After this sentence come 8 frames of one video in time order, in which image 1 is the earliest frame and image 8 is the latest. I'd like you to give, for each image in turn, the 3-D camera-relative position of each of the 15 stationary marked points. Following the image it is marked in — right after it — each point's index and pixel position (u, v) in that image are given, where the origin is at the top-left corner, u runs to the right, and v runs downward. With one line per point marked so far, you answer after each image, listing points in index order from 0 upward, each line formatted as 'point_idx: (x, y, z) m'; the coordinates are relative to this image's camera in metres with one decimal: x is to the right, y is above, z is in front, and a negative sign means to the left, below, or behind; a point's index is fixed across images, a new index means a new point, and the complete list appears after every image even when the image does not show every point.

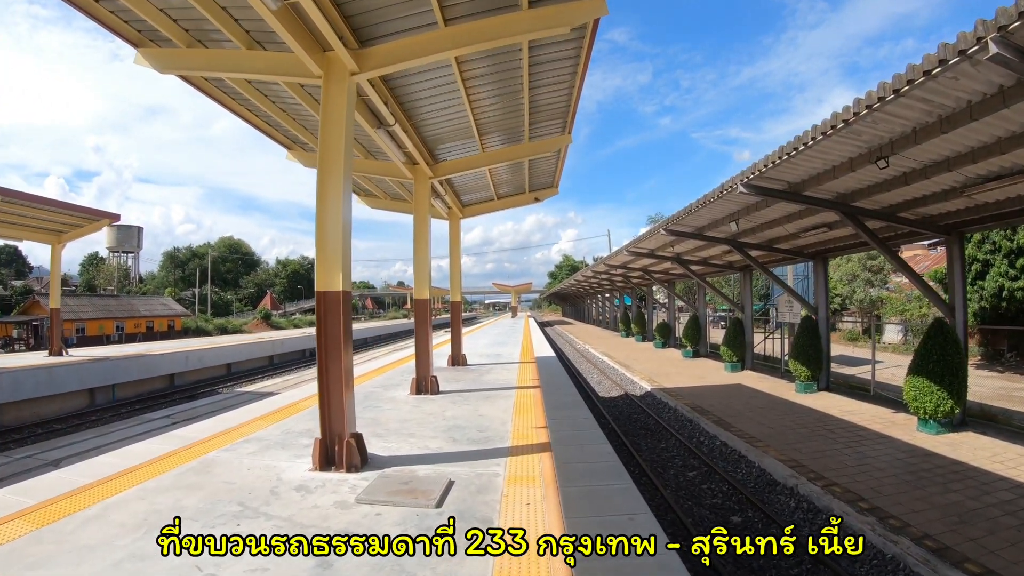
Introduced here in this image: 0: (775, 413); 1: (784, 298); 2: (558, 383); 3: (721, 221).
0: (+4.7, -2.3, +9.0) m
1: (+7.1, -0.3, +13.2) m
2: (+0.8, -1.6, +8.2) m
3: (+3.9, +1.3, +9.3) m
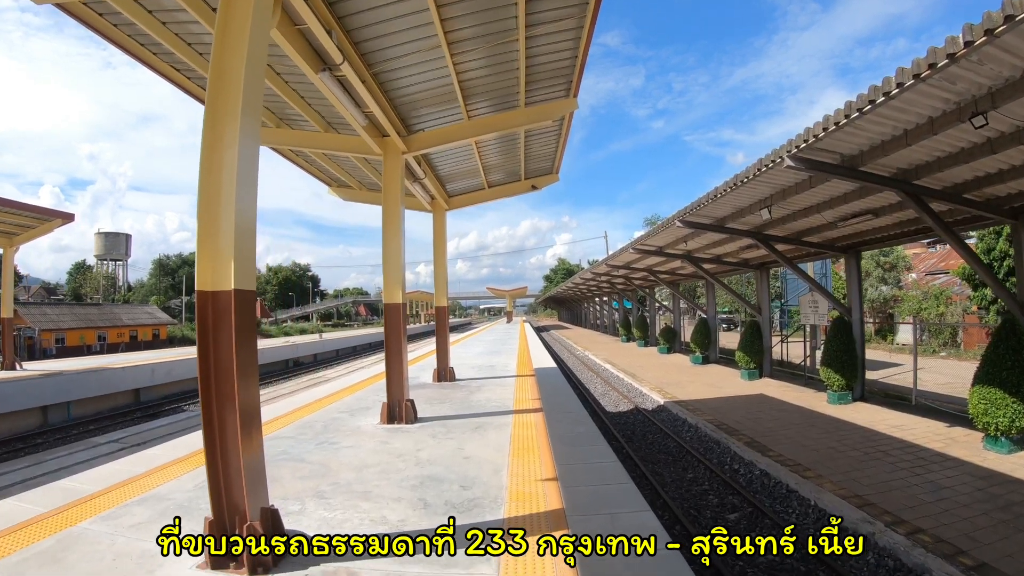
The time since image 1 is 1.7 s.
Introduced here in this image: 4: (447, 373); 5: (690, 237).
0: (+4.7, -2.3, +7.7) m
1: (+7.0, -0.2, +11.9) m
2: (+0.8, -1.6, +6.9) m
3: (+3.8, +1.3, +8.1) m
4: (-1.1, -1.4, +8.3) m
5: (+3.6, +1.1, +10.0) m
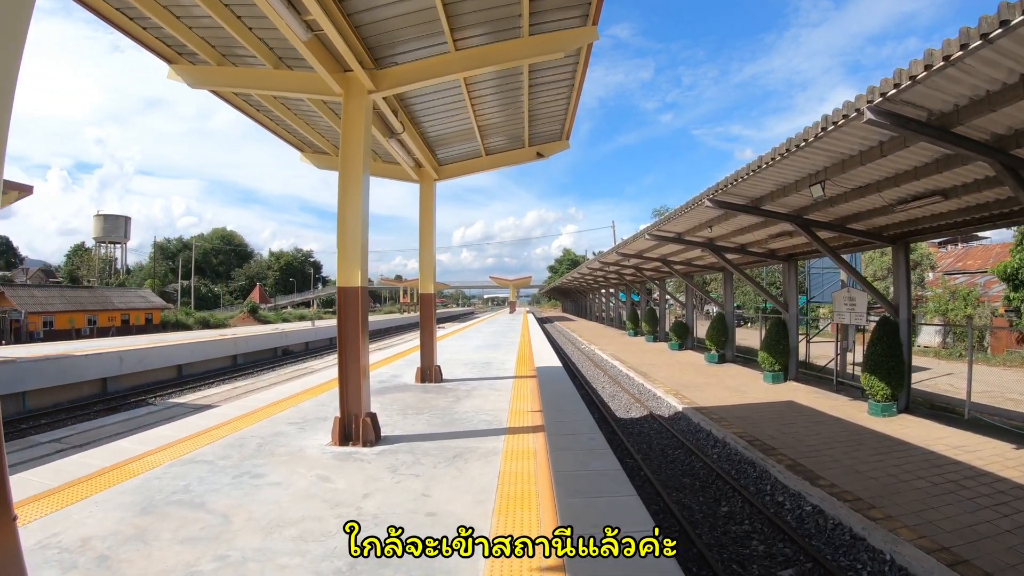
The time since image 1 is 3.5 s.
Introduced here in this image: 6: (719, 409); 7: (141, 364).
0: (+4.6, -2.2, +6.5) m
1: (+7.0, -0.1, +10.7) m
2: (+0.7, -1.5, +5.7) m
3: (+3.8, +1.4, +6.8) m
4: (-1.2, -1.2, +7.1) m
5: (+3.6, +1.2, +8.7) m
6: (+3.5, -2.1, +8.6) m
7: (-10.4, -2.1, +14.0) m
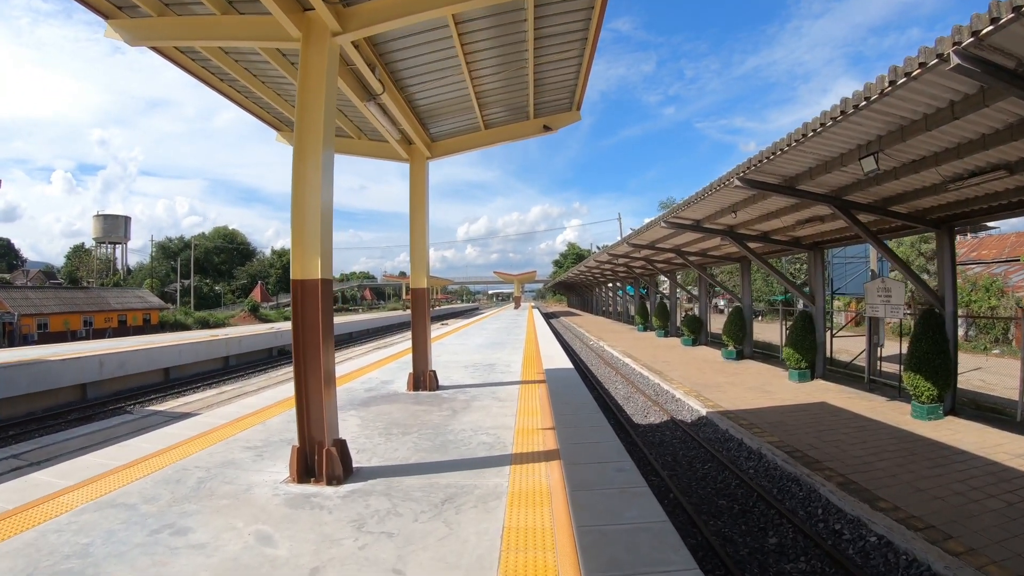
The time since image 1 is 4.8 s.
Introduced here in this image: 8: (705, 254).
0: (+4.7, -2.1, +5.7) m
1: (+7.0, +0.1, +9.8) m
2: (+0.8, -1.4, +4.9) m
3: (+3.9, +1.5, +6.0) m
4: (-1.1, -1.2, +6.3) m
5: (+3.6, +1.3, +7.9) m
6: (+3.6, -2.0, +7.8) m
7: (-10.3, -2.1, +13.3) m
8: (+5.2, +0.9, +13.7) m
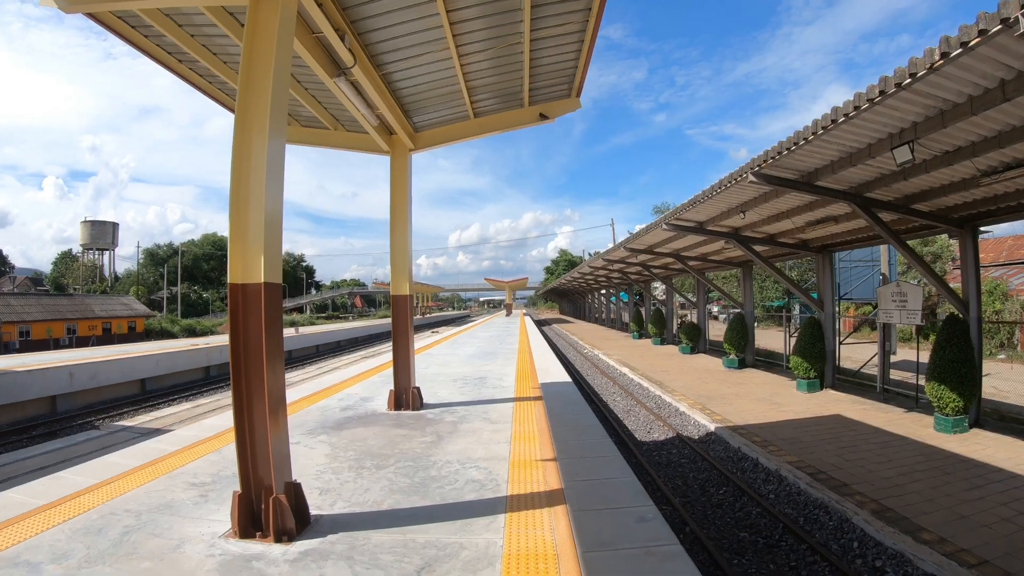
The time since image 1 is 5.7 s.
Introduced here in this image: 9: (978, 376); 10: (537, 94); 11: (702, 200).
0: (+4.6, -2.1, +5.2) m
1: (+6.9, 0.0, +9.3) m
2: (+0.7, -1.4, +4.3) m
3: (+3.8, +1.5, +5.4) m
4: (-1.2, -1.2, +5.7) m
5: (+3.5, +1.3, +7.4) m
6: (+3.5, -2.0, +7.2) m
7: (-10.5, -2.3, +12.6) m
8: (+5.1, +0.8, +13.2) m
9: (+6.8, -1.3, +7.3) m
10: (+0.3, +2.2, +5.8) m
11: (+2.9, +1.3, +7.7) m
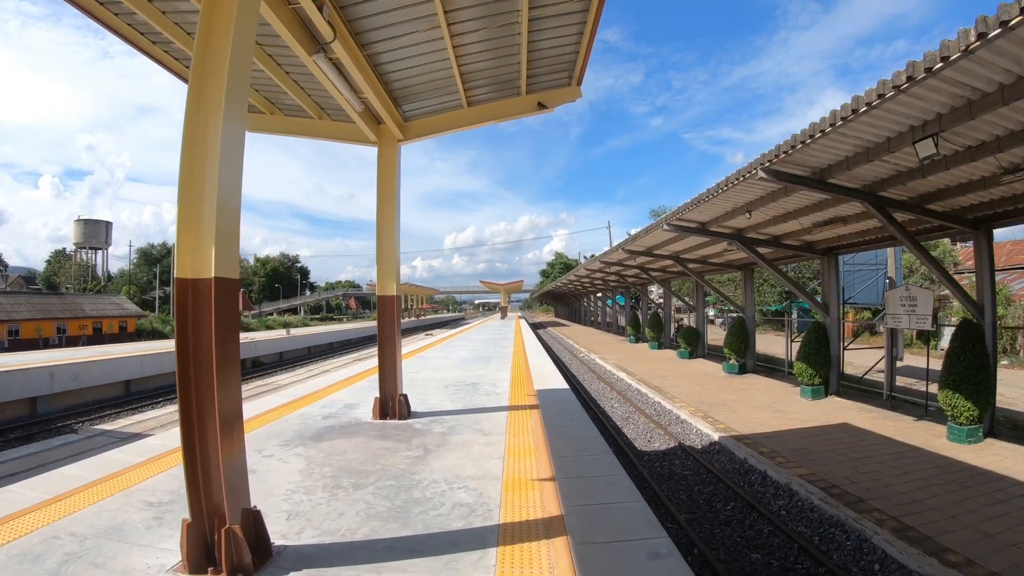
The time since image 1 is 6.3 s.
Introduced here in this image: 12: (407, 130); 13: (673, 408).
0: (+4.6, -2.1, +4.8) m
1: (+6.9, -0.1, +9.0) m
2: (+0.7, -1.4, +4.0) m
3: (+3.8, +1.4, +5.1) m
4: (-1.2, -1.2, +5.4) m
5: (+3.5, +1.2, +7.0) m
6: (+3.5, -2.1, +6.9) m
7: (-10.6, -2.3, +12.2) m
8: (+5.0, +0.7, +12.9) m
9: (+6.7, -1.3, +7.0) m
10: (+0.3, +2.2, +5.5) m
11: (+2.8, +1.3, +7.4) m
12: (-1.3, +1.9, +6.1) m
13: (+2.9, -2.1, +8.9) m
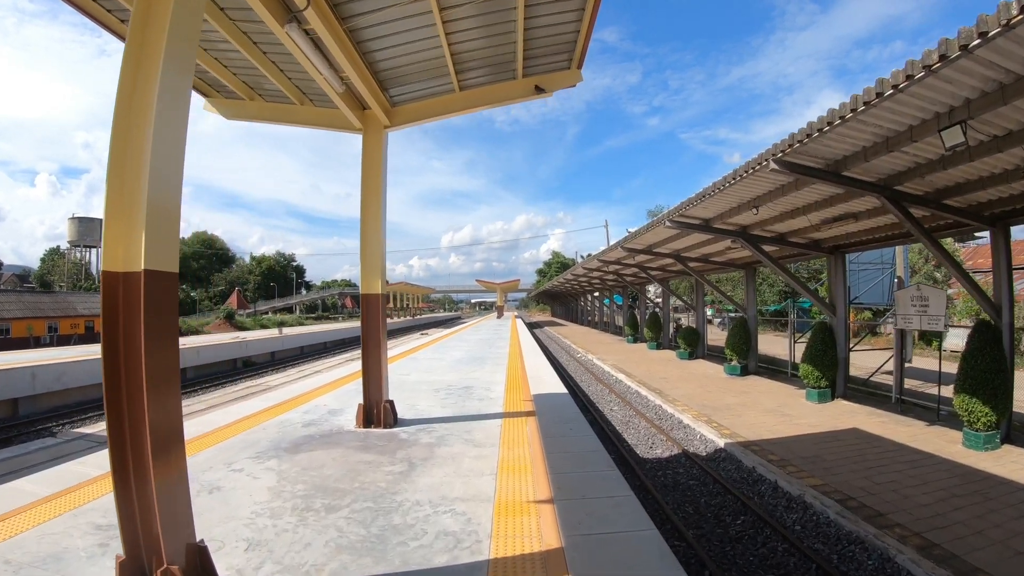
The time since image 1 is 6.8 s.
0: (+4.5, -2.1, +4.5) m
1: (+6.8, -0.1, +8.7) m
2: (+0.6, -1.4, +3.6) m
3: (+3.7, +1.5, +4.8) m
4: (-1.3, -1.2, +5.0) m
5: (+3.5, +1.2, +6.7) m
6: (+3.4, -2.0, +6.6) m
7: (-10.6, -2.2, +11.8) m
8: (+4.9, +0.7, +12.6) m
9: (+6.7, -1.3, +6.7) m
10: (+0.2, +2.3, +5.2) m
11: (+2.8, +1.3, +7.0) m
12: (-1.3, +1.9, +5.7) m
13: (+2.8, -2.1, +8.6) m
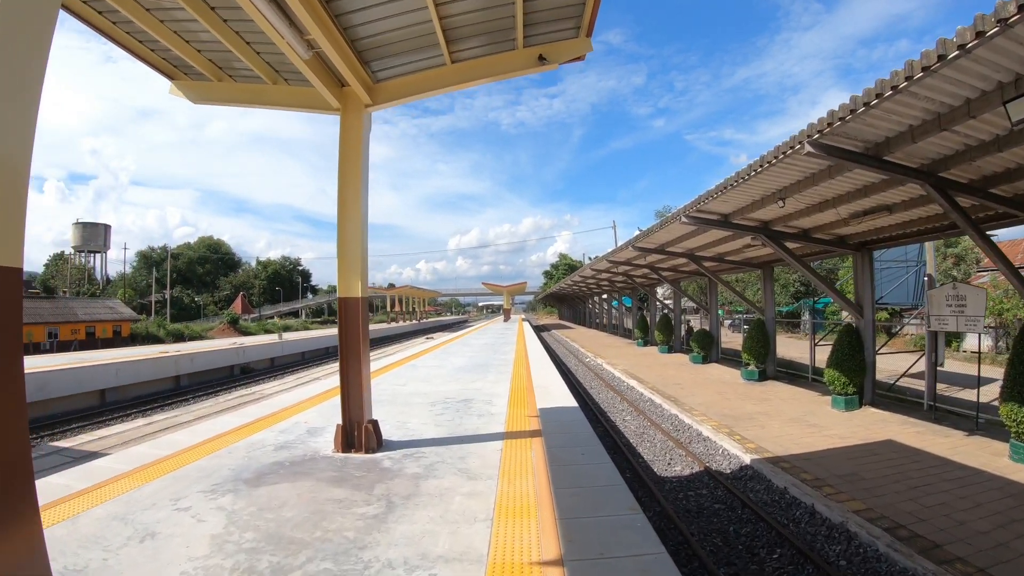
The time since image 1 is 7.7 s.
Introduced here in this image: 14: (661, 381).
0: (+4.5, -2.1, +3.9) m
1: (+6.9, -0.1, +8.1) m
2: (+0.6, -1.4, +3.1) m
3: (+3.7, +1.5, +4.2) m
4: (-1.3, -1.2, +4.5) m
5: (+3.5, +1.2, +6.1) m
6: (+3.5, -2.0, +6.0) m
7: (-10.5, -2.3, +11.3) m
8: (+5.0, +0.7, +11.9) m
9: (+6.7, -1.3, +6.1) m
10: (+0.2, +2.2, +4.6) m
11: (+2.8, +1.3, +6.4) m
12: (-1.3, +1.9, +5.2) m
13: (+2.9, -2.1, +8.0) m
14: (+3.6, -2.2, +12.4) m
